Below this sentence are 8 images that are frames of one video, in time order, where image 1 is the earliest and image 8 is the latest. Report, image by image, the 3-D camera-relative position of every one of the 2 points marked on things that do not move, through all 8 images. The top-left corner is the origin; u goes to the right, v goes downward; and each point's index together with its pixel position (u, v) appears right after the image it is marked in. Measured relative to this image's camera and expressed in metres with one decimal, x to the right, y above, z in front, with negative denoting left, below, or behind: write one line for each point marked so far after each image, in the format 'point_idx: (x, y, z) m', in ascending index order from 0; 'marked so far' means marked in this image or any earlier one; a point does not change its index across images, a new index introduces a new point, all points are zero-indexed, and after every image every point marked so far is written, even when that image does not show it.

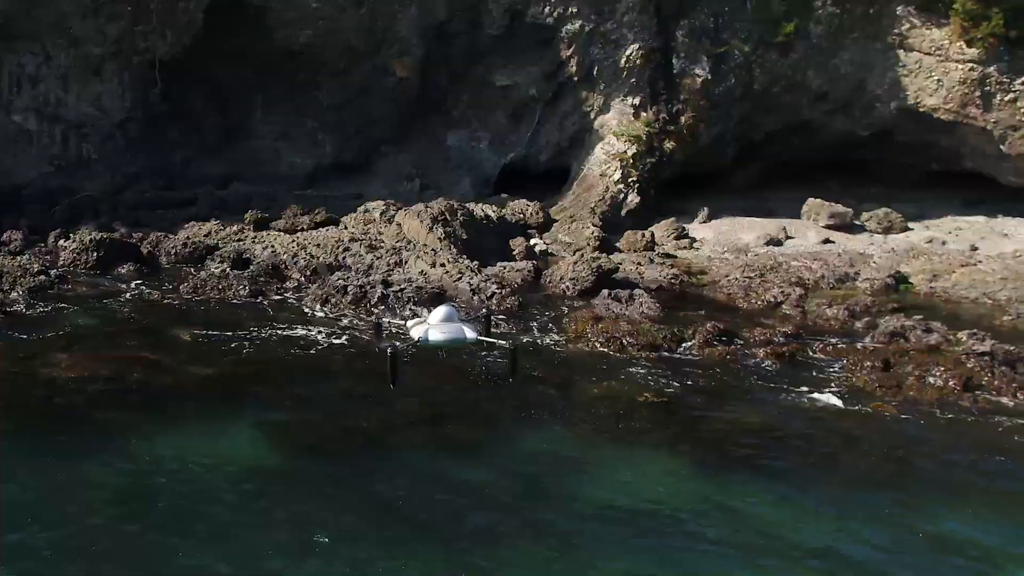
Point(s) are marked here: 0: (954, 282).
0: (+7.5, +0.1, +20.0) m
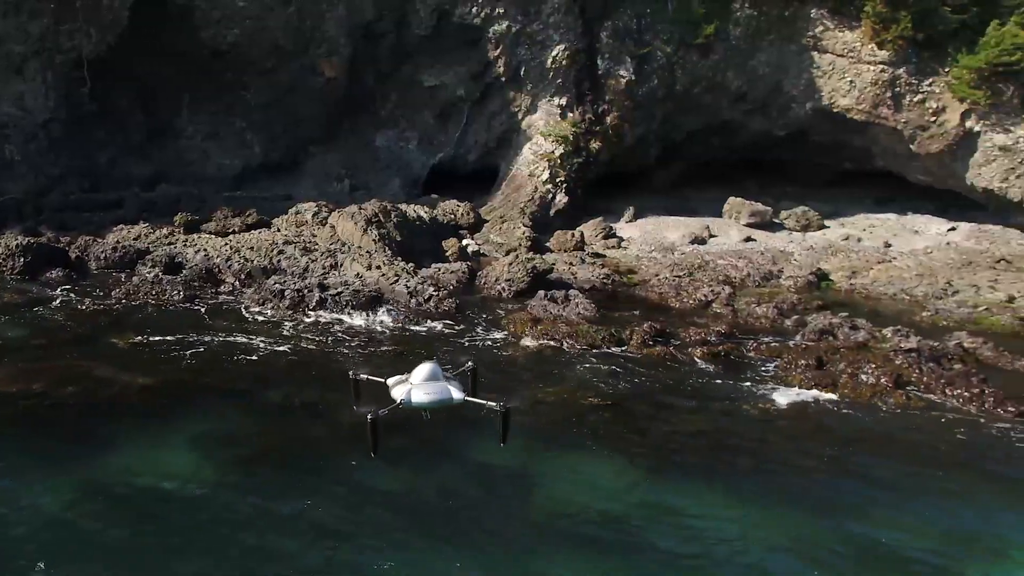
0: (+6.3, +0.2, +20.6) m
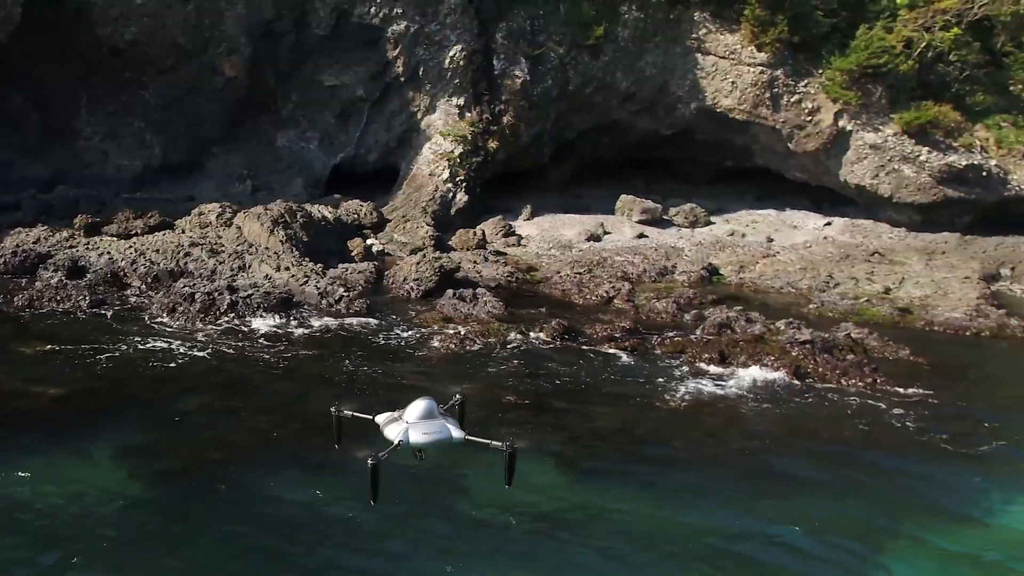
0: (+4.5, +0.3, +21.7) m
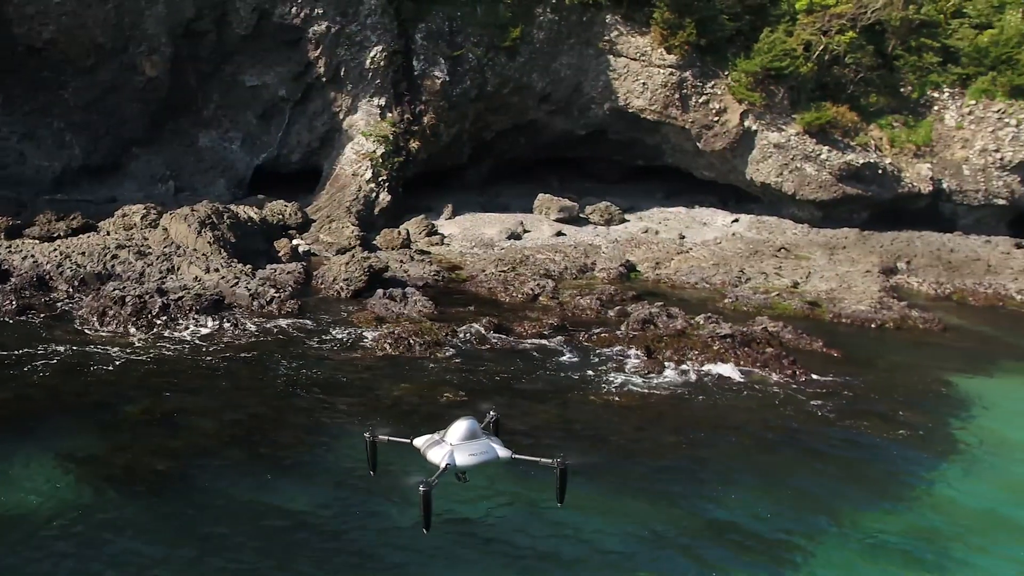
0: (+3.1, +0.4, +22.4) m
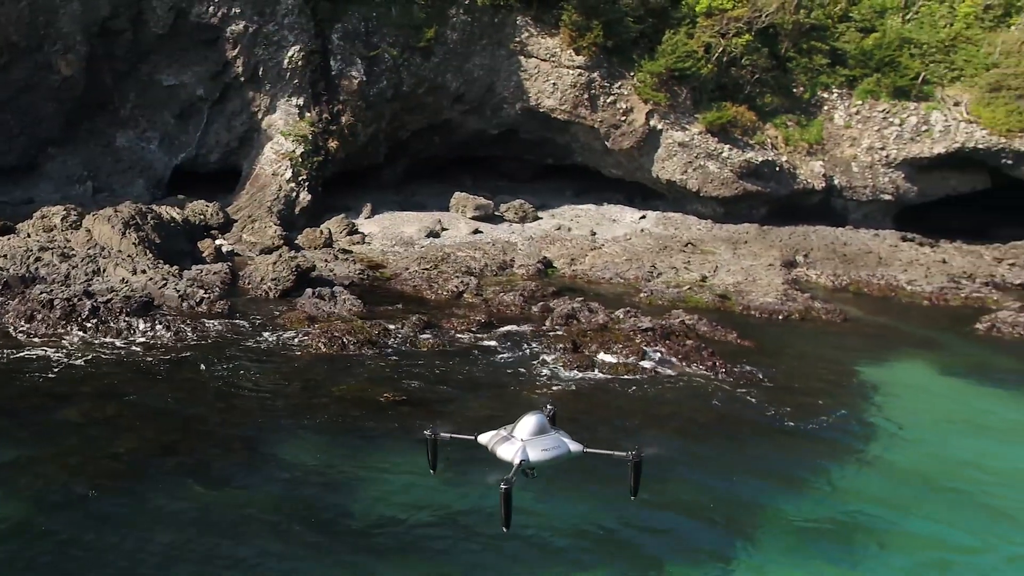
0: (+1.5, +0.4, +23.1) m
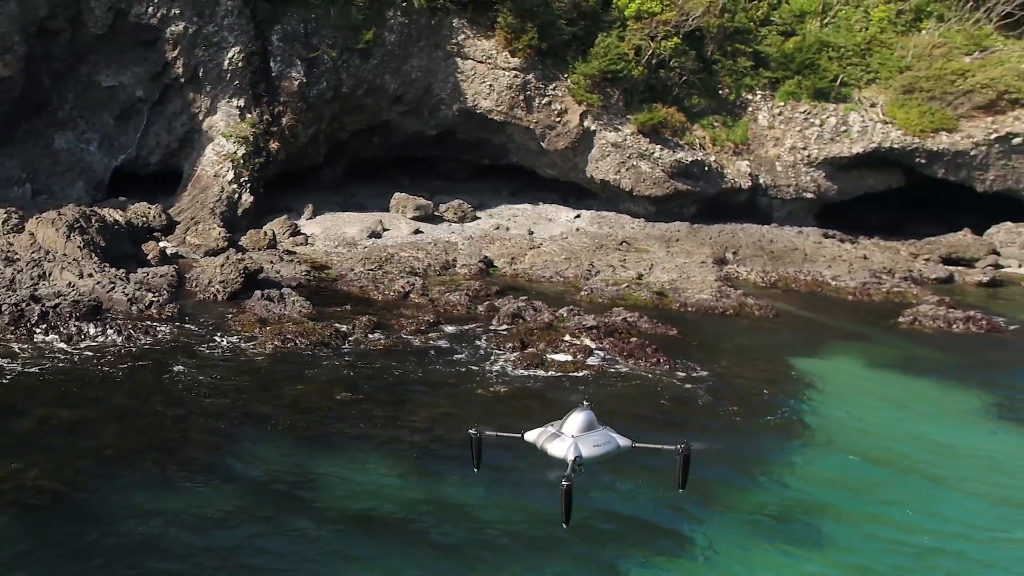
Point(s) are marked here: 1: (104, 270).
0: (+0.4, +0.5, +23.5) m
1: (-6.4, +0.3, +18.5) m
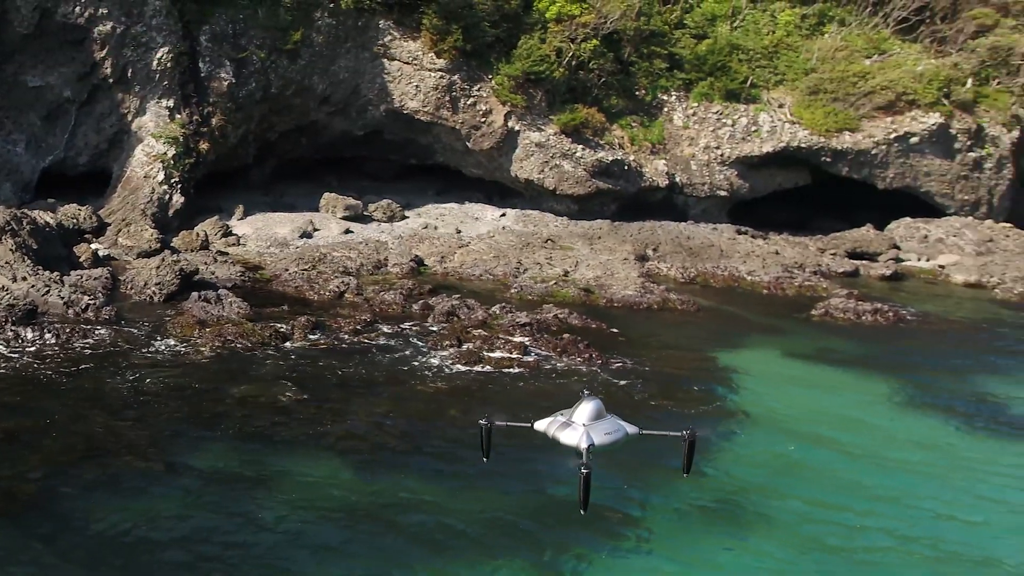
0: (-1.1, +0.5, +23.9) m
1: (-7.3, +0.2, +18.3) m
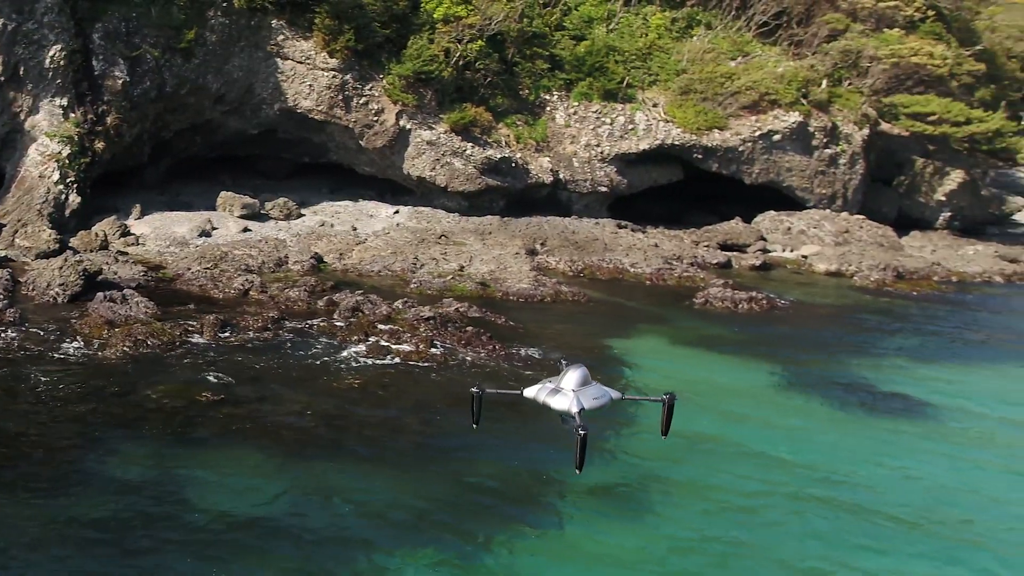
0: (-3.2, +0.6, +24.2) m
1: (-8.7, +0.2, +18.0) m
